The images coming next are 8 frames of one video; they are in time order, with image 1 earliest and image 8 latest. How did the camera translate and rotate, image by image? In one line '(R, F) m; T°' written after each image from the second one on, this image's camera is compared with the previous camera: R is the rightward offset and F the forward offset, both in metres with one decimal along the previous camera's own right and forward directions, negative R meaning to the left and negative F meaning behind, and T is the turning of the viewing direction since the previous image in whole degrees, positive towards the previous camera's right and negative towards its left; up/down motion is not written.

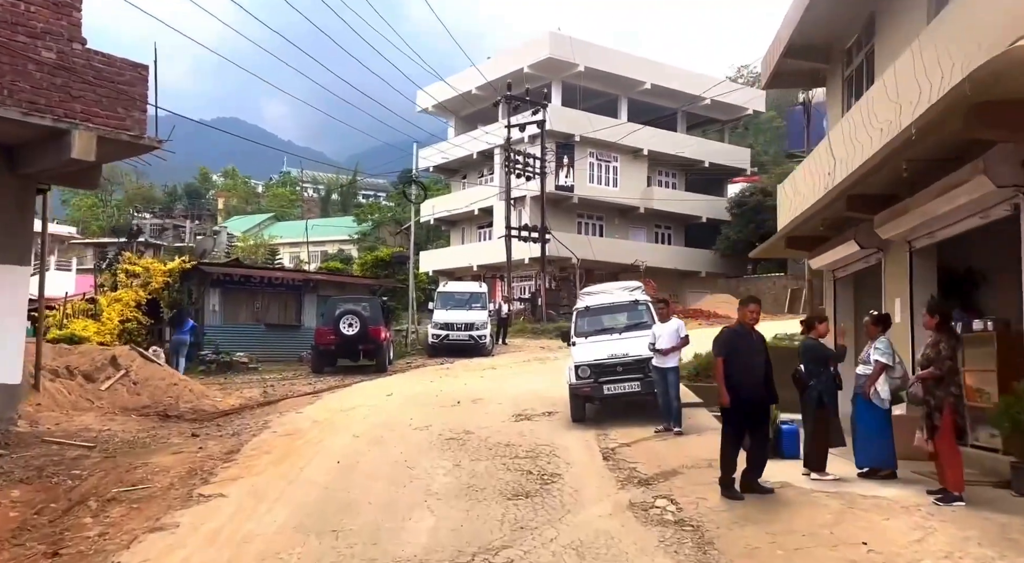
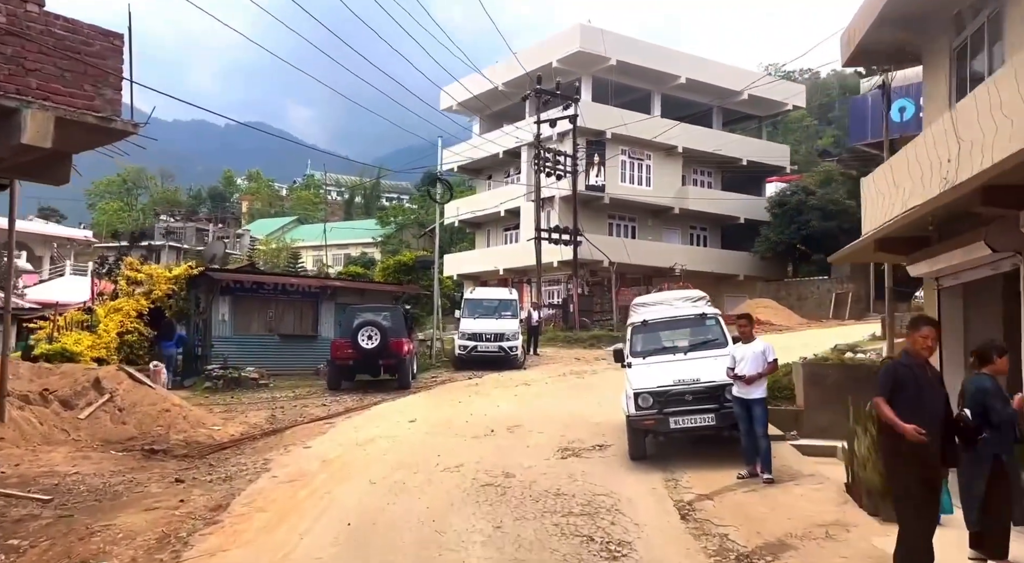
(-0.3, +1.7) m; -2°
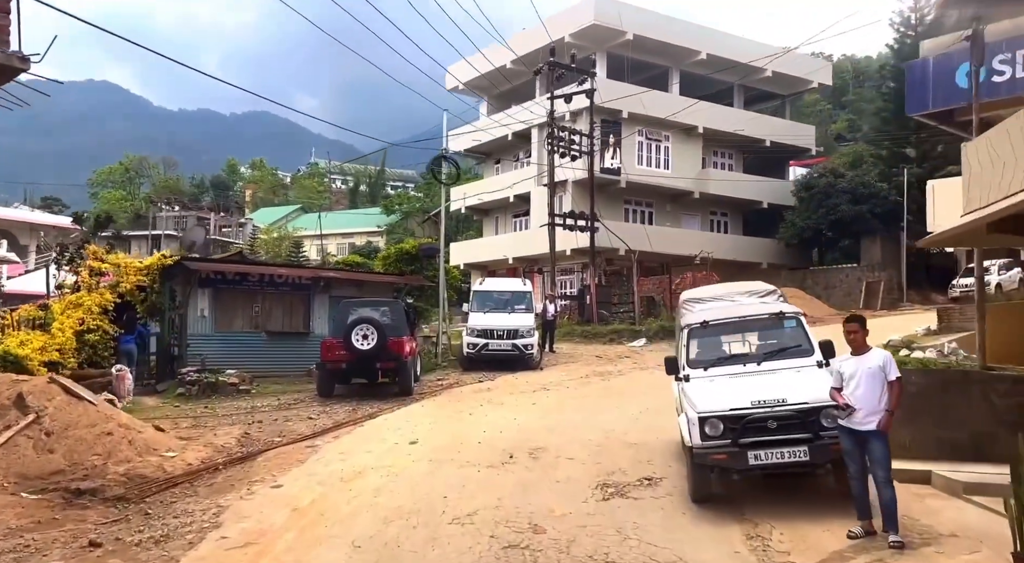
(-0.2, +2.0) m; -1°
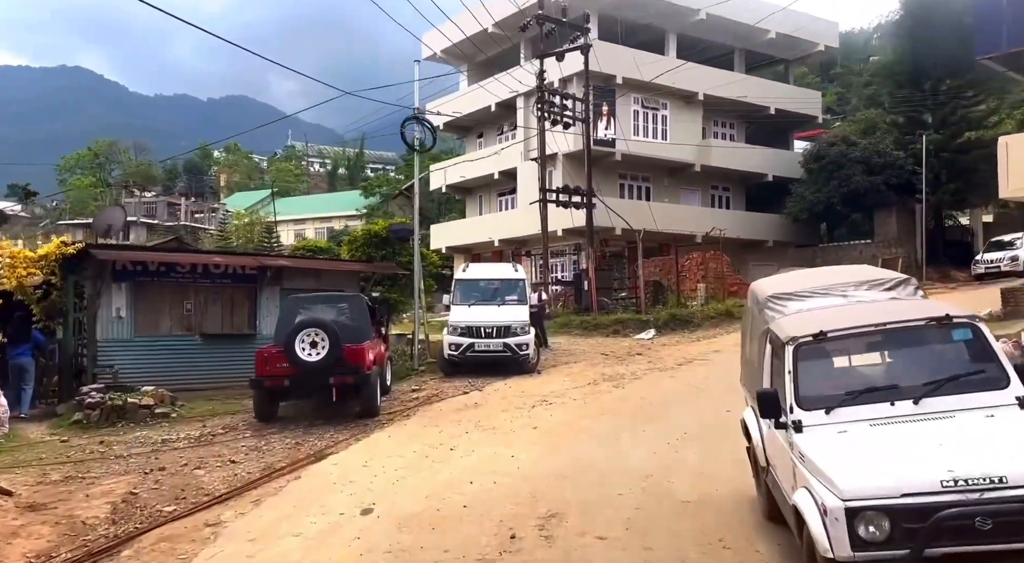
(-0.1, +3.0) m; +1°
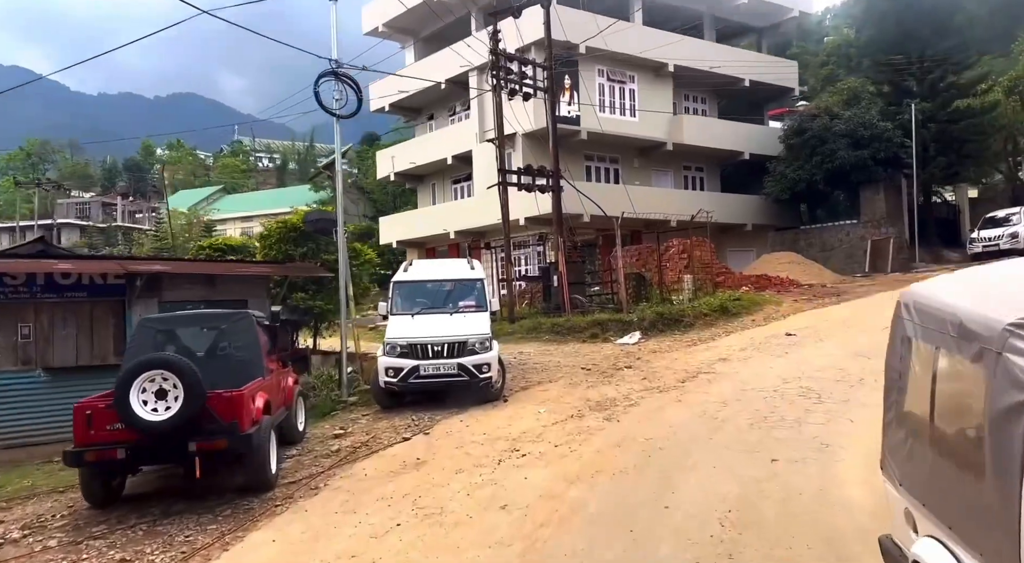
(+0.1, +3.3) m; +3°
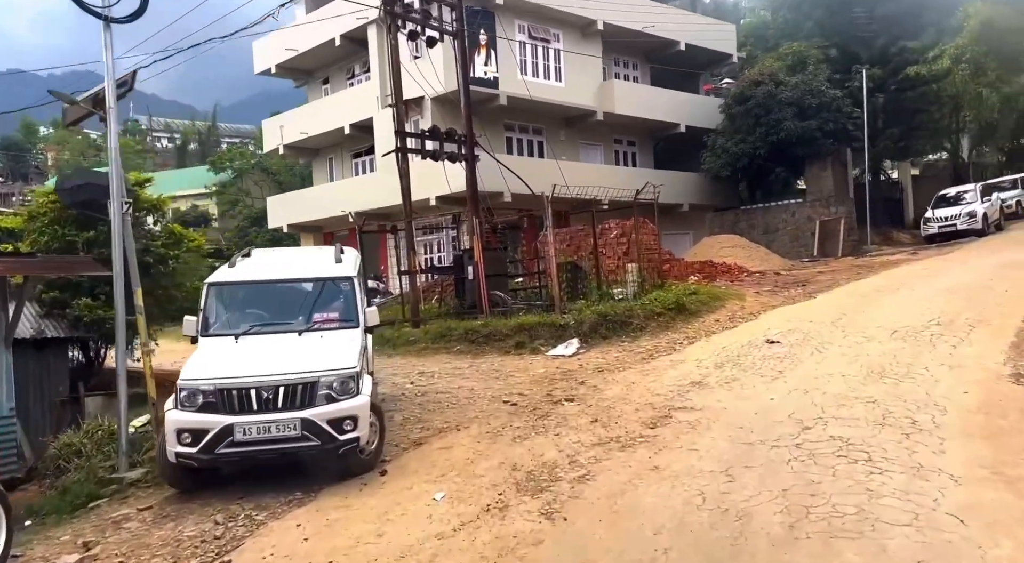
(+0.4, +4.0) m; +7°
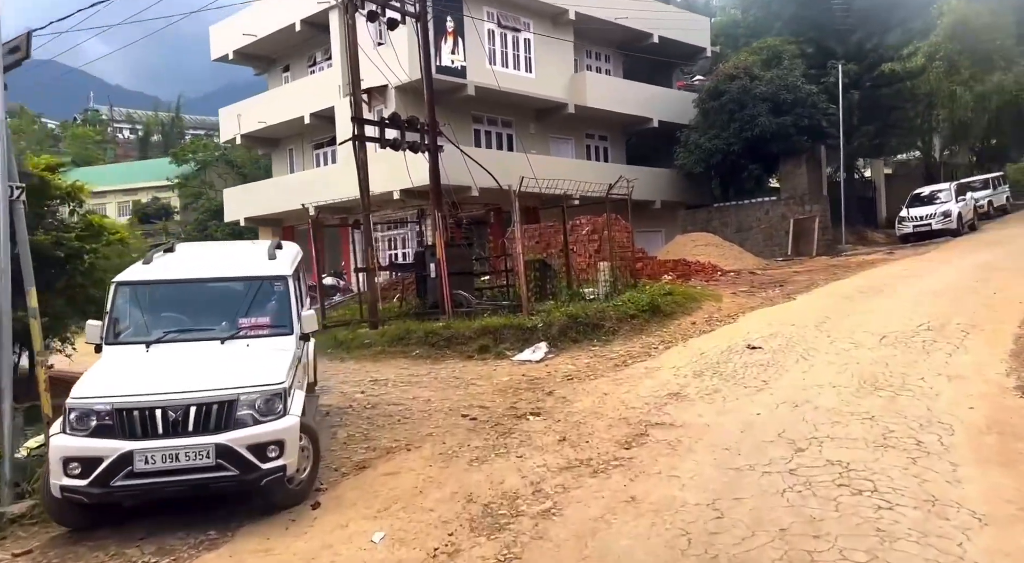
(+0.1, +0.9) m; +2°
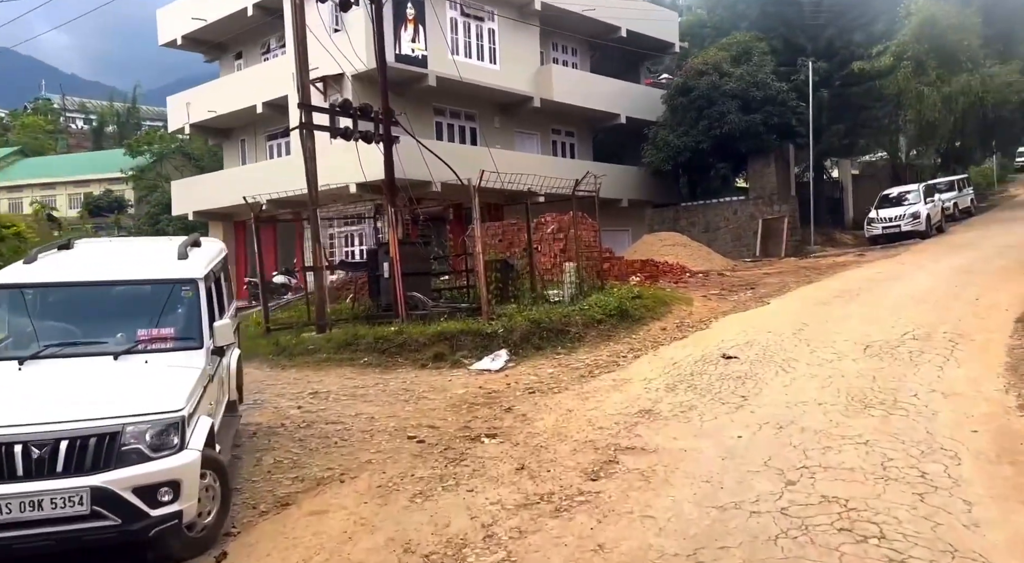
(+0.1, +0.9) m; +3°
